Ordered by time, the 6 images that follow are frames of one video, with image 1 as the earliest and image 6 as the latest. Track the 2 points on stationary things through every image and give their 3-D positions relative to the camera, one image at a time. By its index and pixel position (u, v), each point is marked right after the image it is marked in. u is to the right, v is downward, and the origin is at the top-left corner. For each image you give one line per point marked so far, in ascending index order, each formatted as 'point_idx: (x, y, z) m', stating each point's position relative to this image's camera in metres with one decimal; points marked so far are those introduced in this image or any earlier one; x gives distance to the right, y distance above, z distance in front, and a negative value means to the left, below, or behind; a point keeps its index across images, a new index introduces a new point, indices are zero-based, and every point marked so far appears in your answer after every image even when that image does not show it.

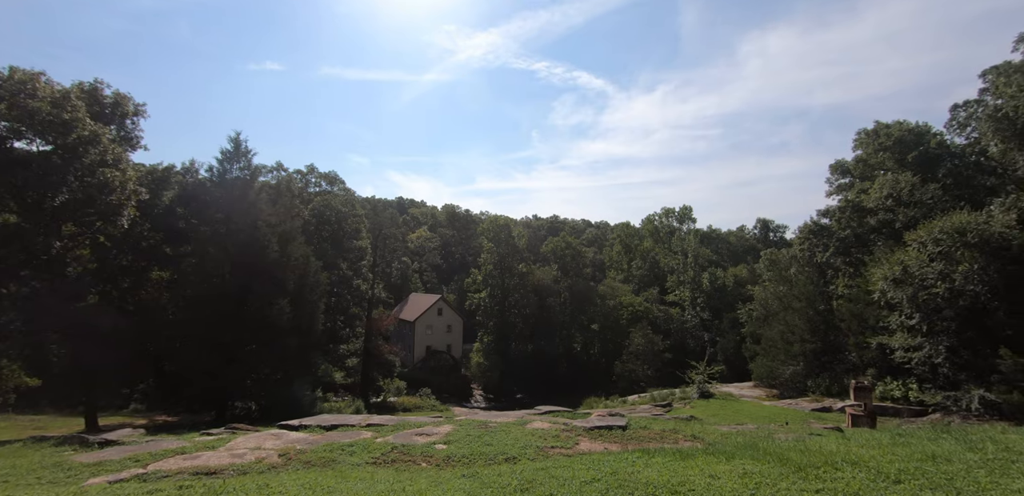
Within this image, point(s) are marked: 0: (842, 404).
0: (+12.3, -5.8, +19.6) m
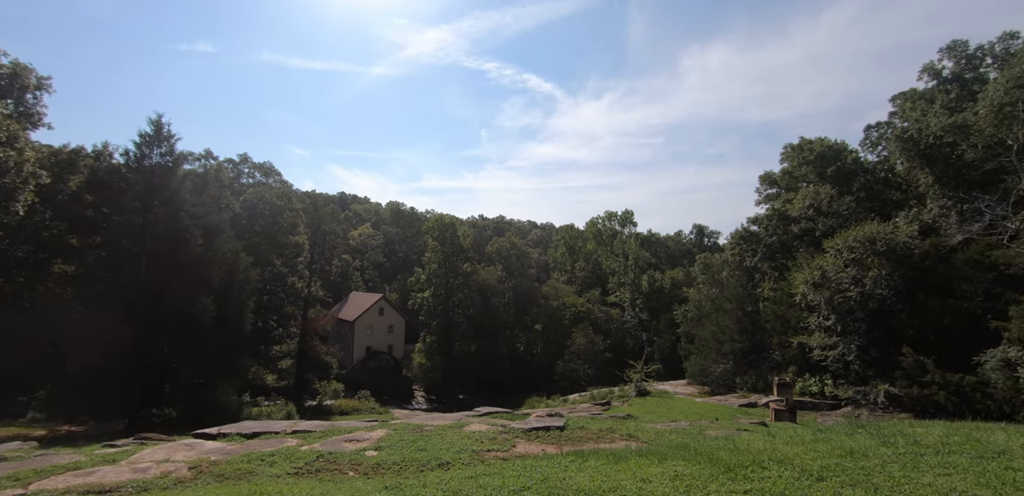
0: (+10.0, -6.0, +20.6) m
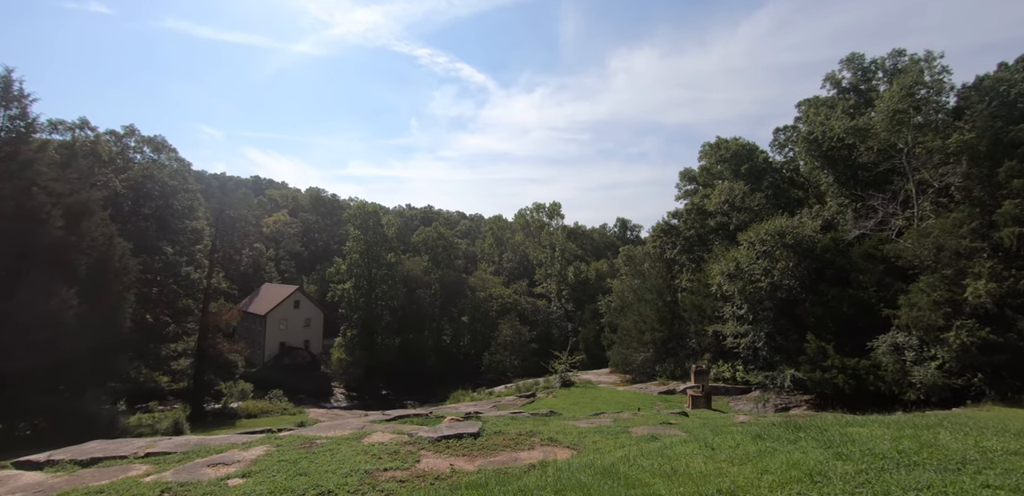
0: (+6.9, -5.6, +21.0) m
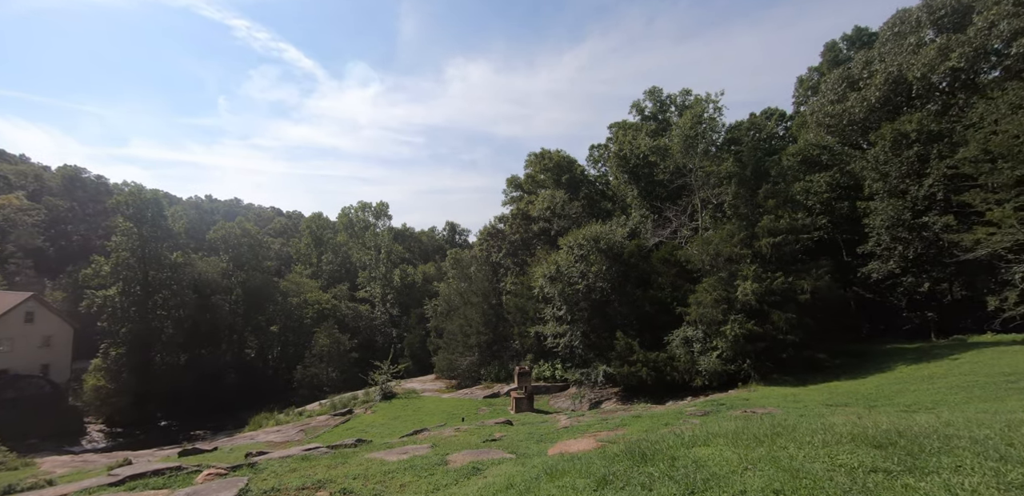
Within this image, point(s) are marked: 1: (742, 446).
0: (-0.2, -5.7, +20.6) m
1: (+2.2, -1.9, +4.8) m
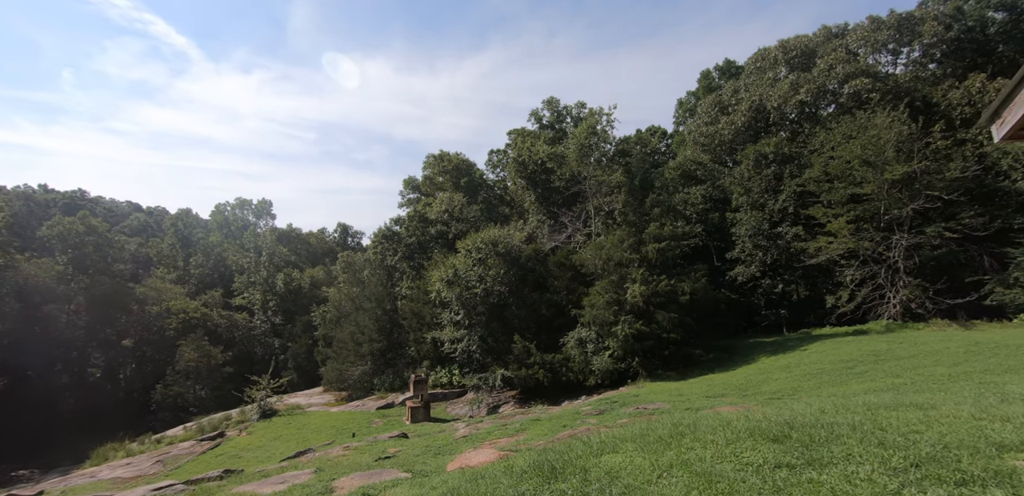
0: (-4.2, -5.8, +19.7) m
1: (+1.3, -1.9, +4.7) m
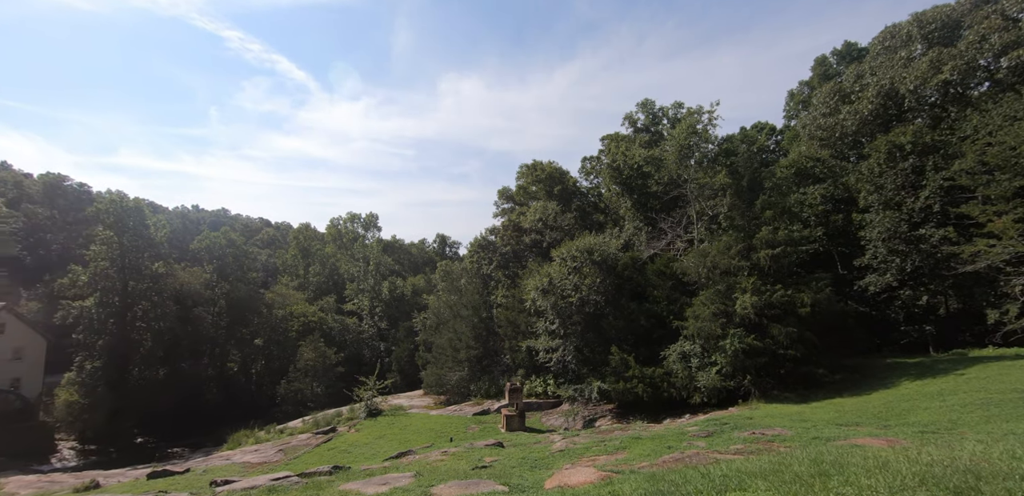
0: (-0.6, -6.1, +19.7) m
1: (+2.1, -1.9, +4.0) m
